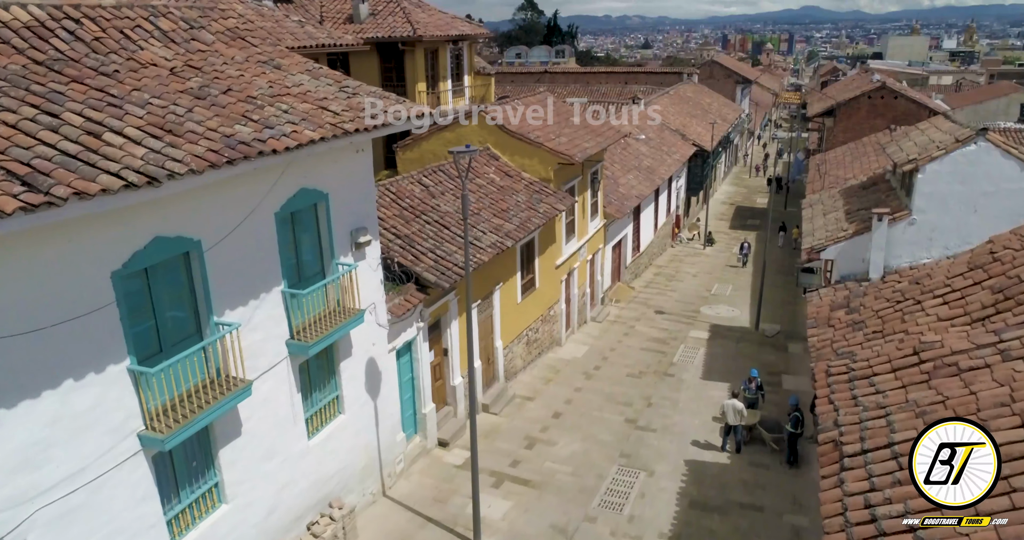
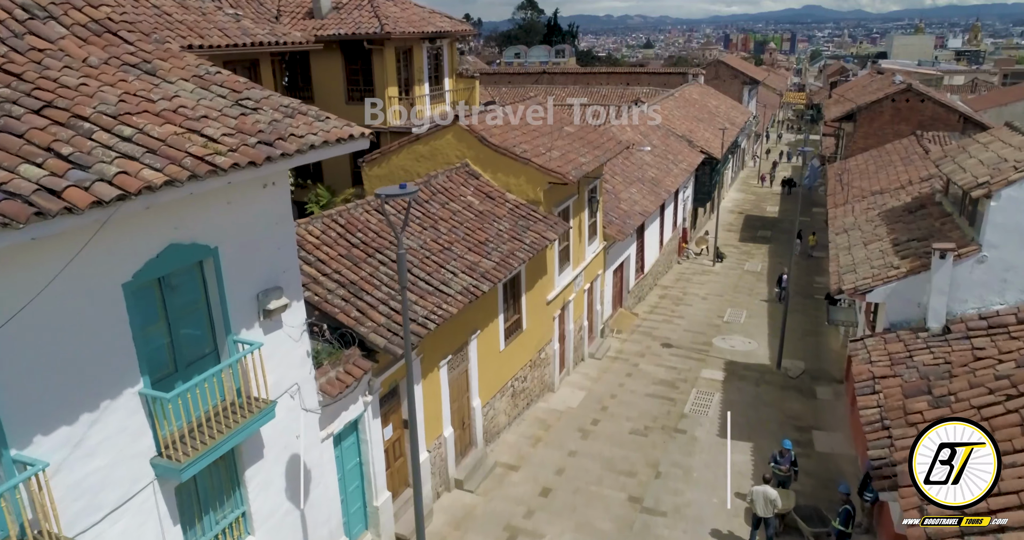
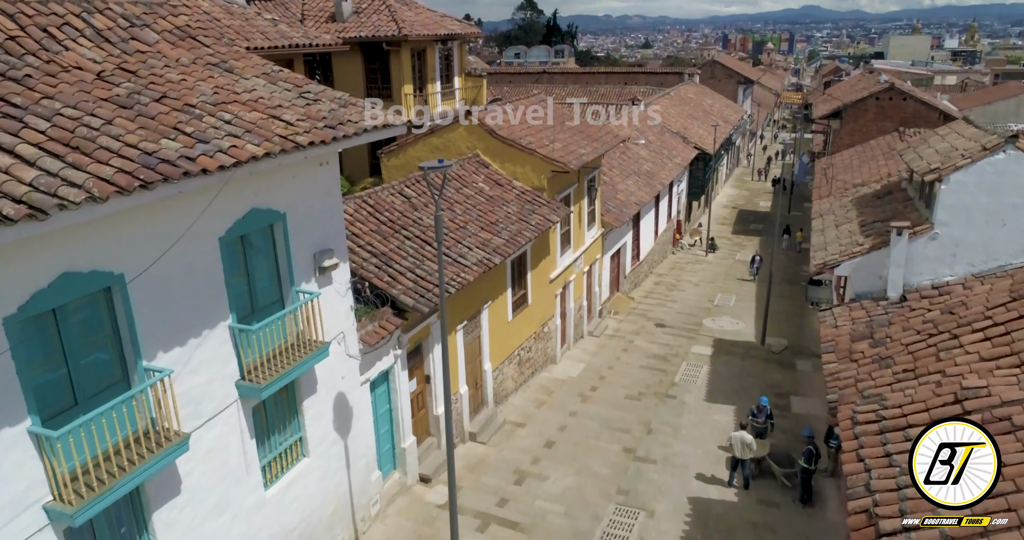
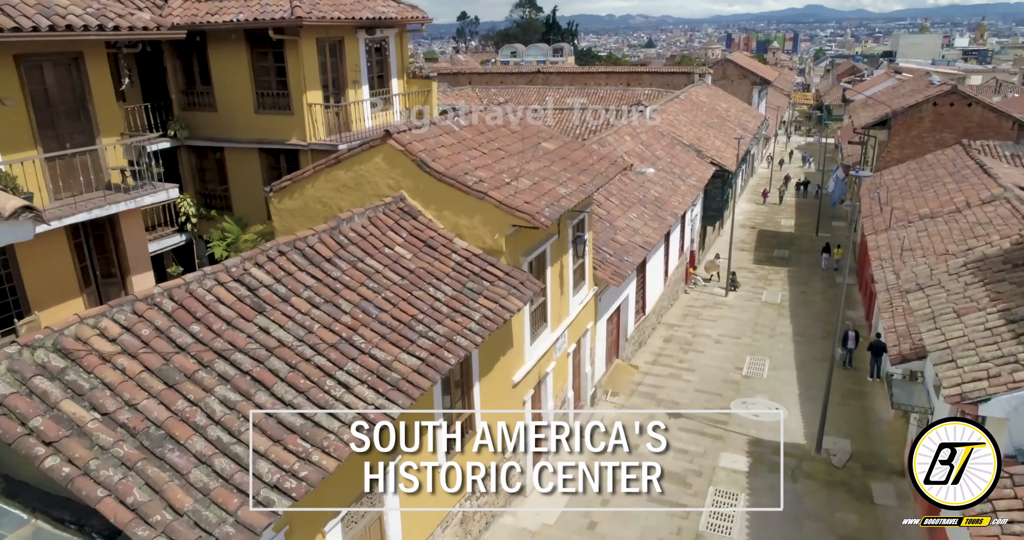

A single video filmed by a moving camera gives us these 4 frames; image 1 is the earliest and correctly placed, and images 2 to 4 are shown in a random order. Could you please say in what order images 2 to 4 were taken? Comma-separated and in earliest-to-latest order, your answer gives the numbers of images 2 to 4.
3, 2, 4
